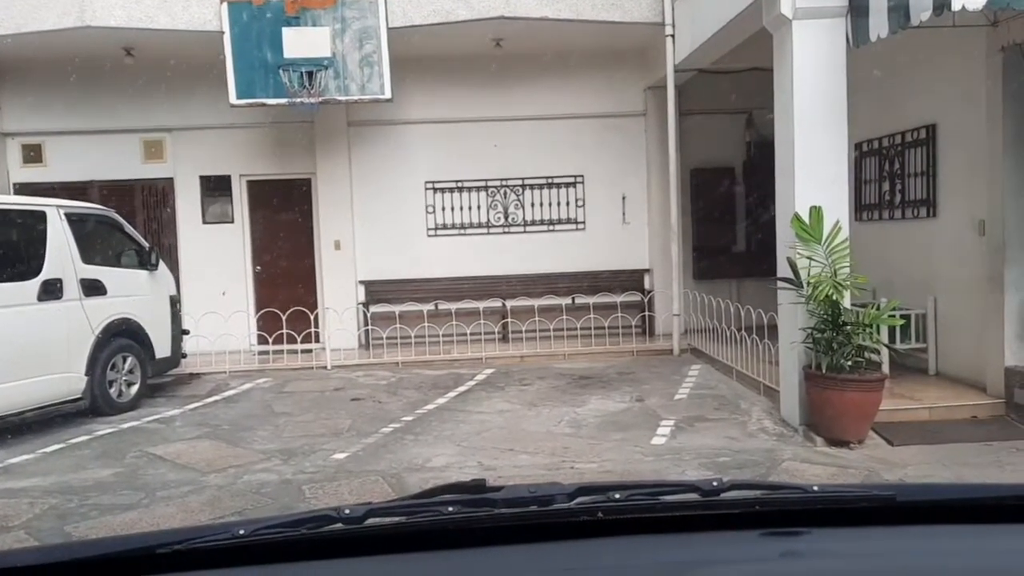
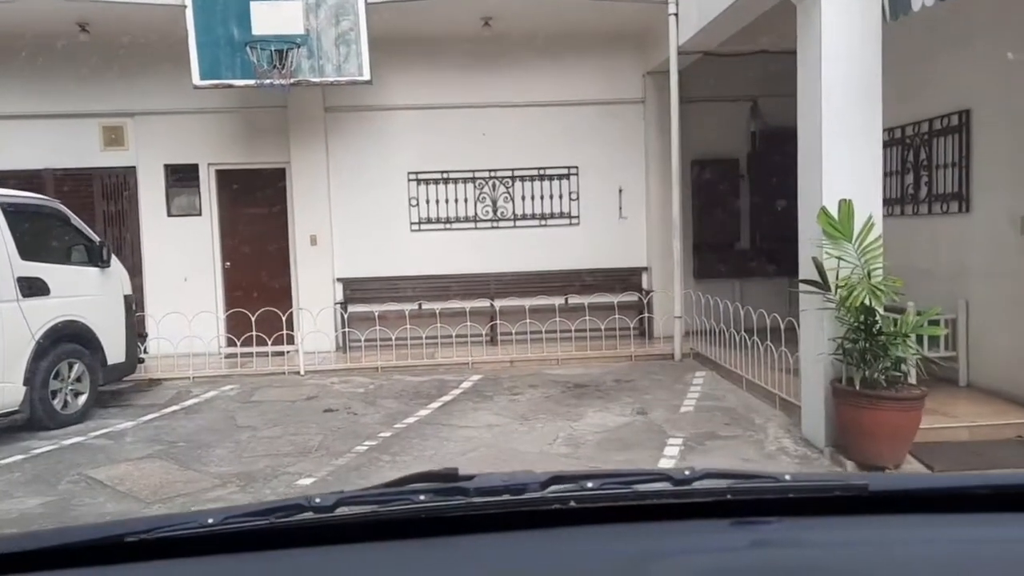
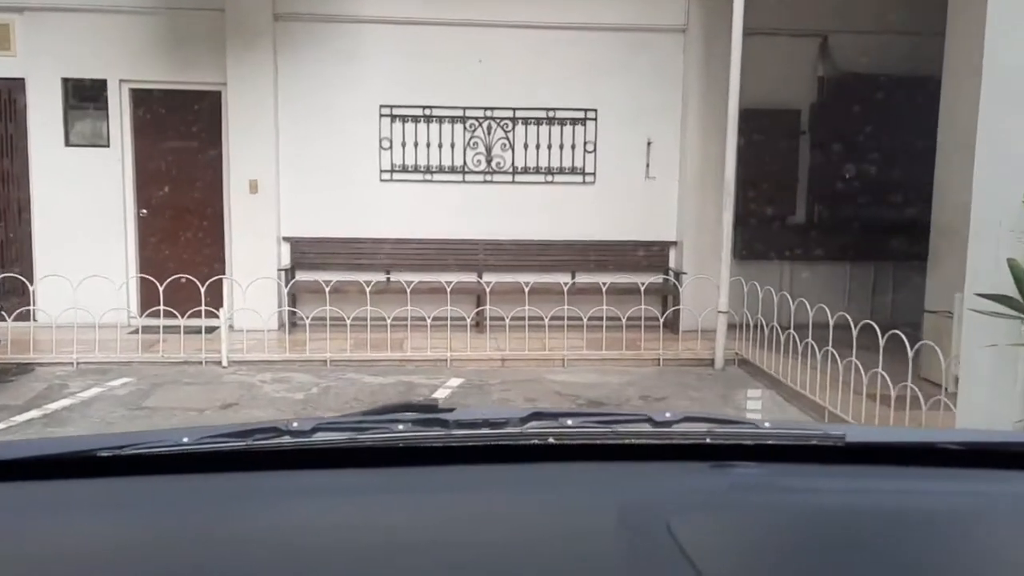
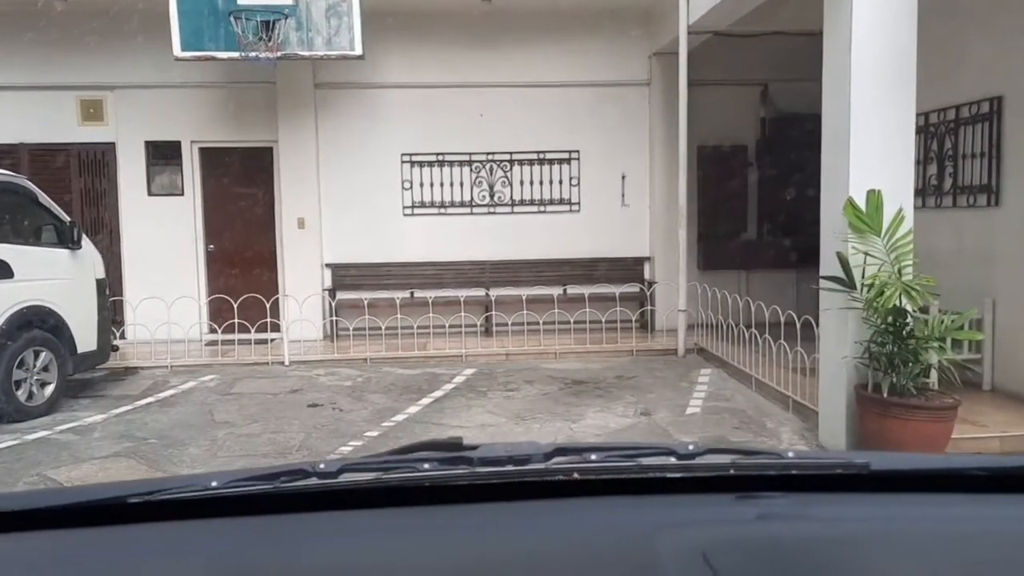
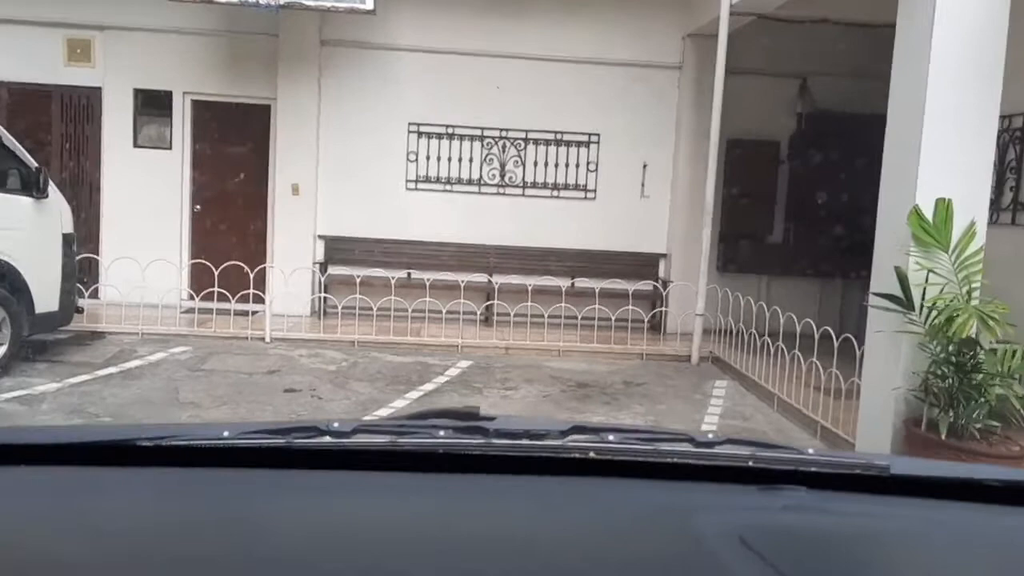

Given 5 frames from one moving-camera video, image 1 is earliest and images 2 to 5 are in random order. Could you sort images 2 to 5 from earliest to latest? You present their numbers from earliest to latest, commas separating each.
2, 4, 5, 3
